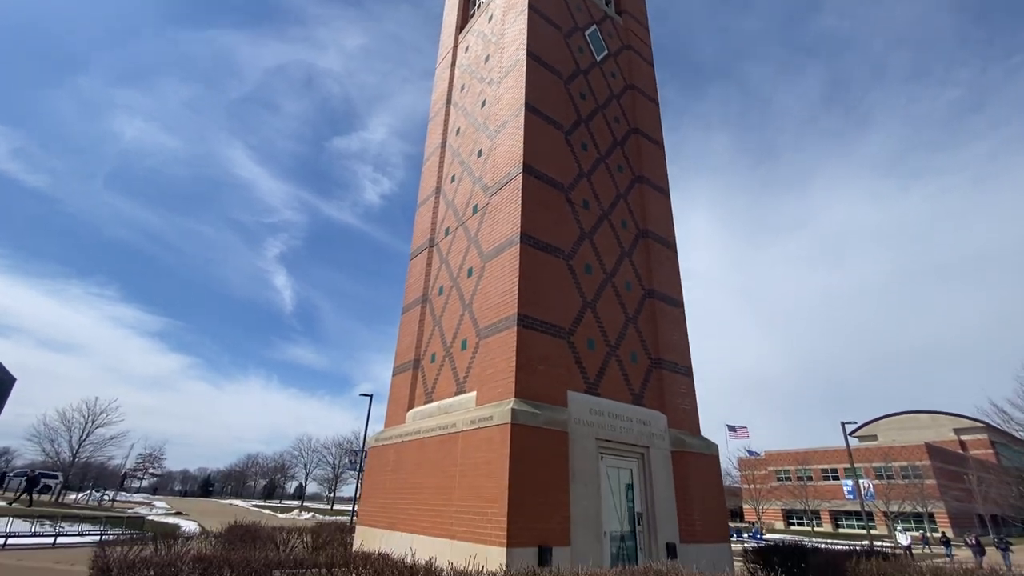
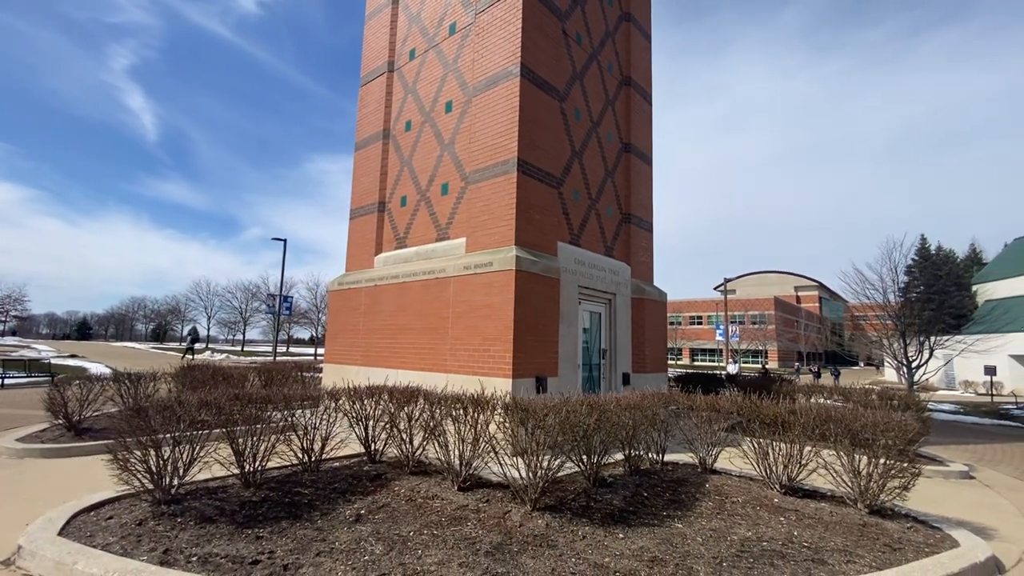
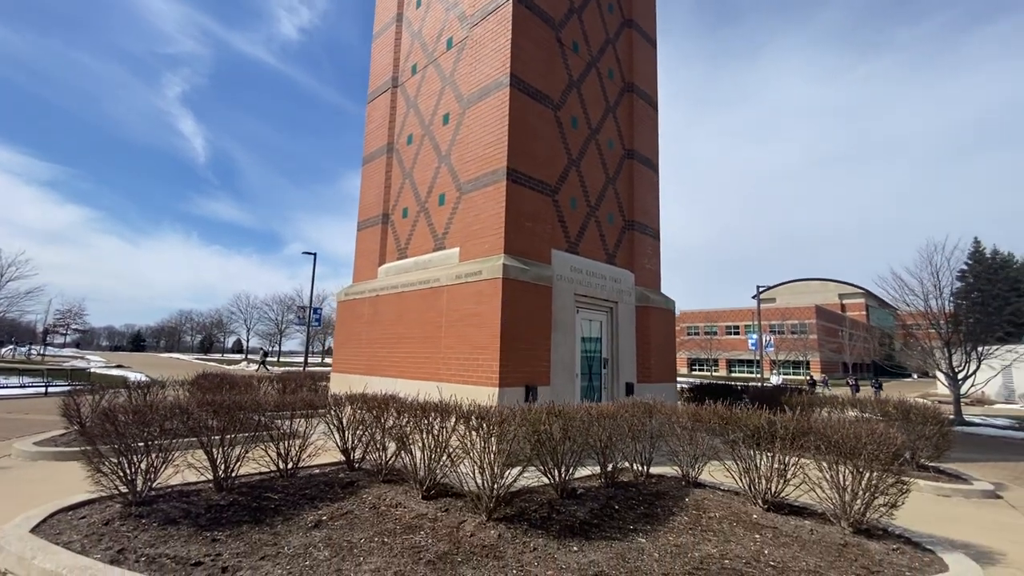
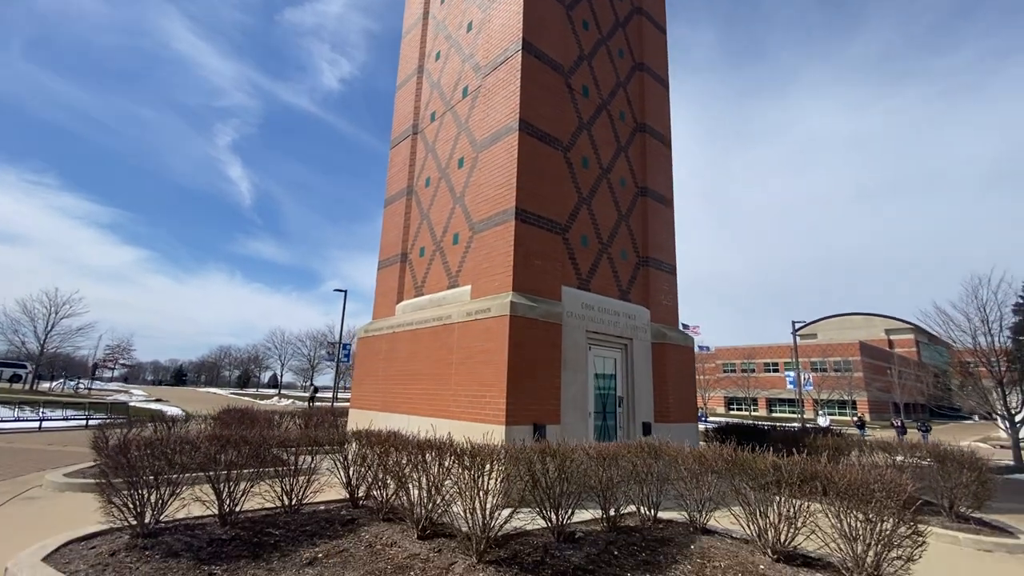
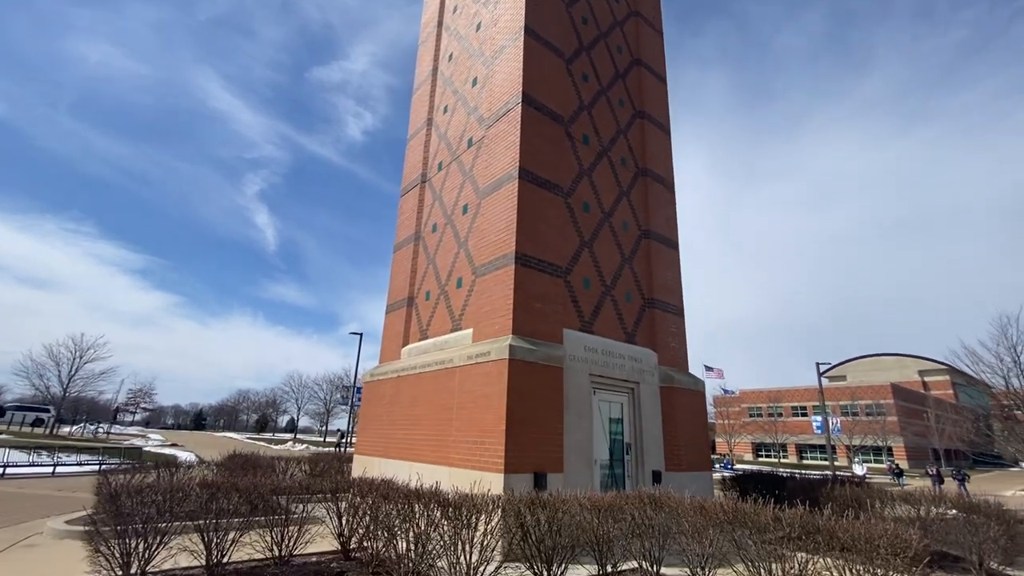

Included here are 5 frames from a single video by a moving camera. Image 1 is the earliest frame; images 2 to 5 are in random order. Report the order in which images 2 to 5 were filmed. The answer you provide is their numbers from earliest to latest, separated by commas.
5, 4, 3, 2
